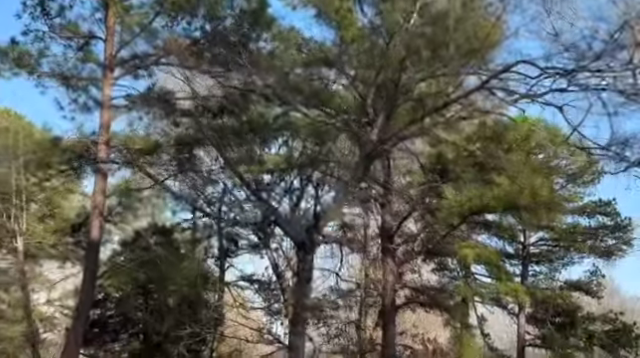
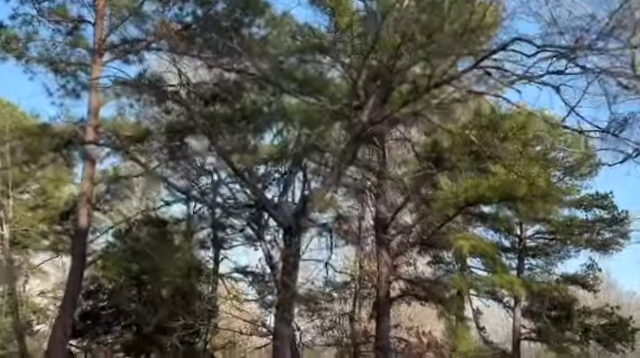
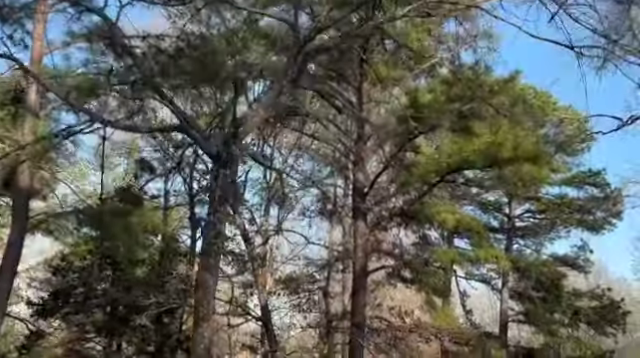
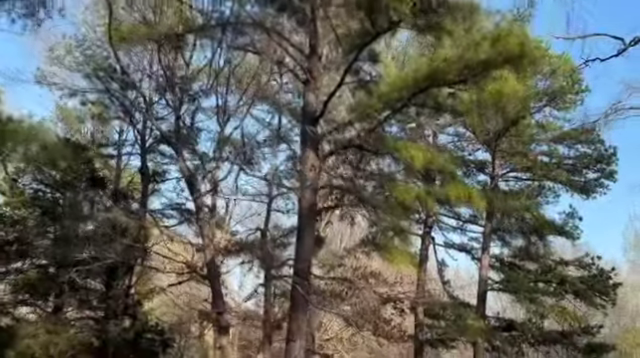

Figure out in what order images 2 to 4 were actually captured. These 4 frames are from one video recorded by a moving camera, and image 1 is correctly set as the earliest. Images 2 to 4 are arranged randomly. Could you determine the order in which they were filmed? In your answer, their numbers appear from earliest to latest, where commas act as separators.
2, 3, 4
